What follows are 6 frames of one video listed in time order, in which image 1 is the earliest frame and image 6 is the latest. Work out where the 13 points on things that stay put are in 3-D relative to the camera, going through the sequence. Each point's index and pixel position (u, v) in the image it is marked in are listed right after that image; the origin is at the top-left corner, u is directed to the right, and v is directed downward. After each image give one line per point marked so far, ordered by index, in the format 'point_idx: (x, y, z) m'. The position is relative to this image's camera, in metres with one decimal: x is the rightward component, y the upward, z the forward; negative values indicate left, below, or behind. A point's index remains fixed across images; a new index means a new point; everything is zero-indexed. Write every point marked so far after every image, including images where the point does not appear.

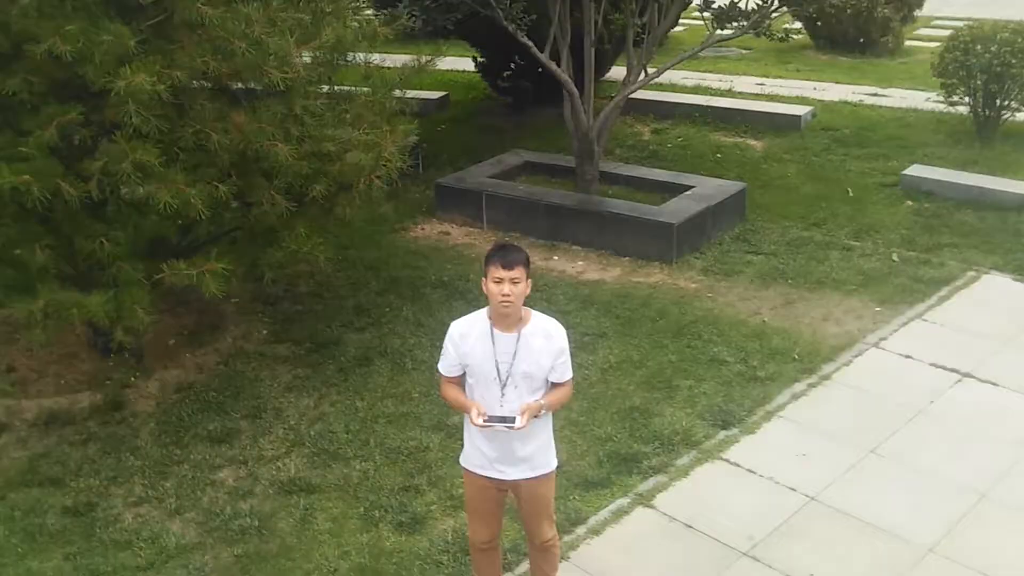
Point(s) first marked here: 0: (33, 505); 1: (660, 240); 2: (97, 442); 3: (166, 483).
0: (-2.1, -0.9, +3.3) m
1: (+1.0, +0.3, +5.2) m
2: (-2.0, -0.7, +3.6) m
3: (-1.6, -0.9, +3.4) m
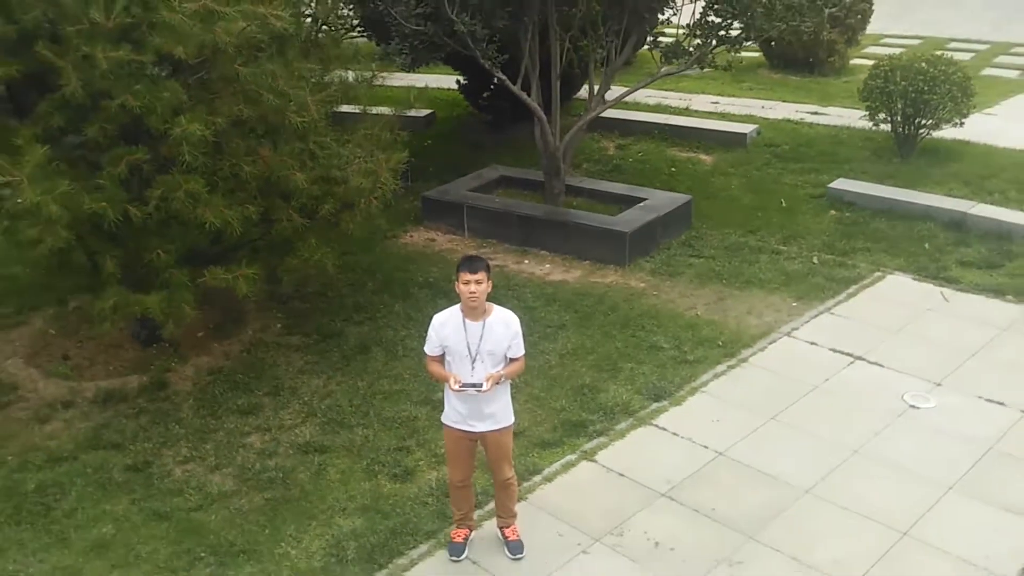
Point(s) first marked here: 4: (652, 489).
0: (-2.3, -0.9, +4.1) m
1: (+0.8, +0.3, +6.0) m
2: (-2.2, -0.7, +4.5) m
3: (-1.7, -0.9, +4.2) m
4: (+0.7, -1.0, +3.9) m
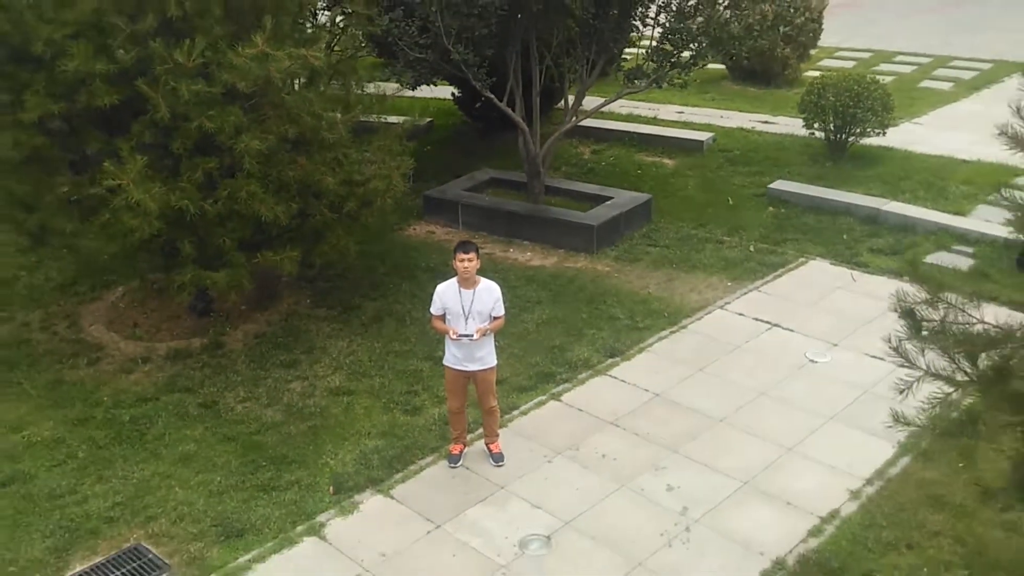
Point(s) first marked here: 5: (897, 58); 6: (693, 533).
0: (-2.4, -0.8, +5.3) m
1: (+0.7, +0.5, +7.2) m
2: (-2.3, -0.6, +5.7) m
3: (-1.8, -0.7, +5.4) m
4: (+0.6, -0.9, +5.1) m
5: (+6.5, +3.9, +12.6) m
6: (+1.0, -1.4, +4.2) m
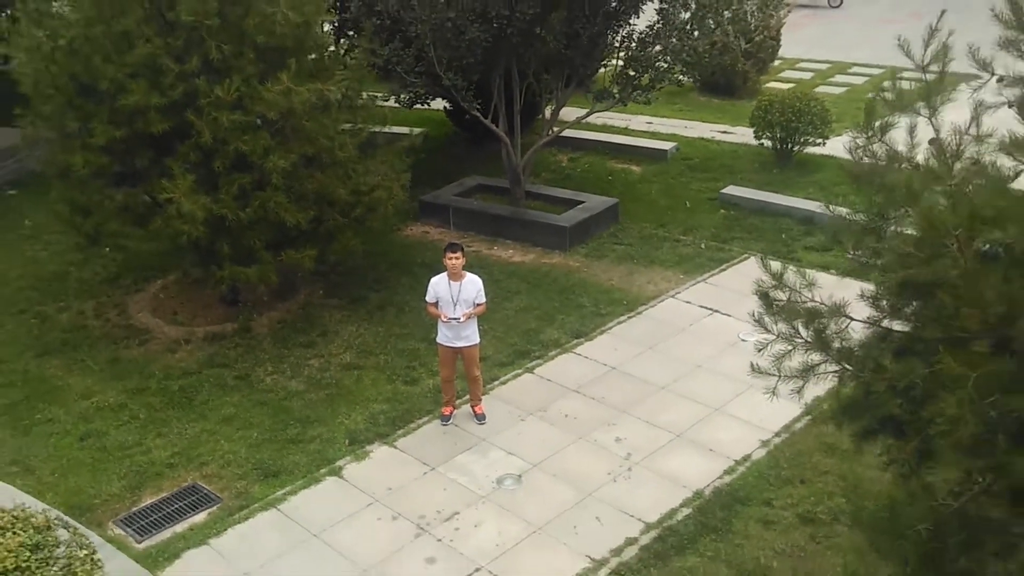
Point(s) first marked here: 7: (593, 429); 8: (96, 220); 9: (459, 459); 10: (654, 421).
0: (-2.5, -0.7, +6.4) m
1: (+0.5, +0.6, +8.4) m
2: (-2.4, -0.5, +6.8) m
3: (-2.0, -0.7, +6.5) m
4: (+0.5, -0.8, +6.2) m
5: (+6.2, +4.0, +13.8) m
6: (+0.9, -1.3, +5.4) m
7: (+0.6, -1.1, +5.8) m
8: (-3.6, +0.6, +6.6) m
9: (-0.4, -1.3, +5.5) m
10: (+1.1, -1.0, +5.9) m
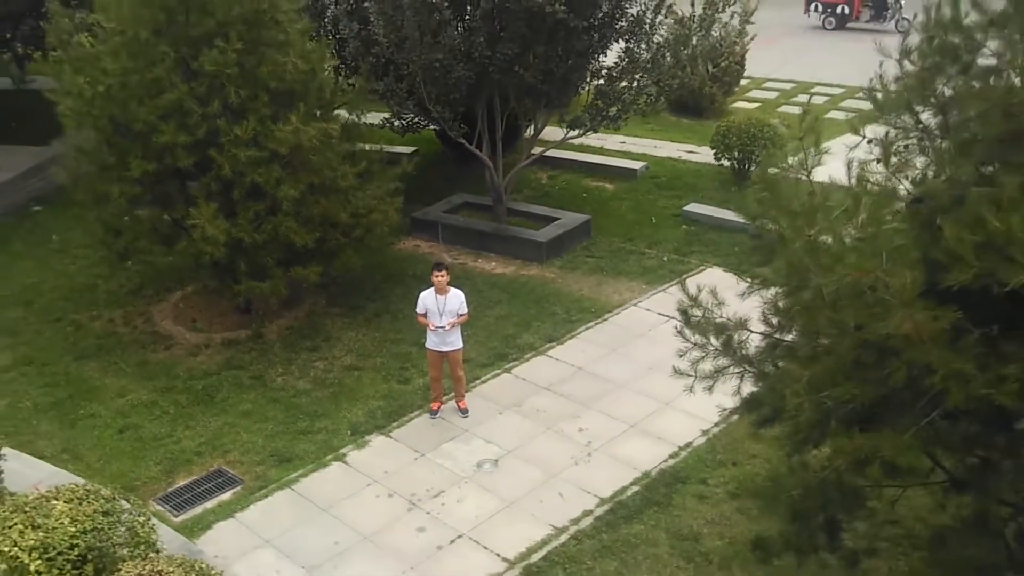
0: (-2.7, -0.9, +7.4) m
1: (+0.3, +0.5, +9.3) m
2: (-2.6, -0.6, +7.7) m
3: (-2.2, -0.8, +7.5) m
4: (+0.3, -0.9, +7.2) m
5: (+6.0, +3.9, +14.8) m
6: (+0.7, -1.4, +6.3) m
7: (+0.4, -1.2, +6.8) m
8: (-3.9, +0.5, +7.5) m
9: (-0.6, -1.4, +6.5) m
10: (+0.9, -1.1, +6.8) m
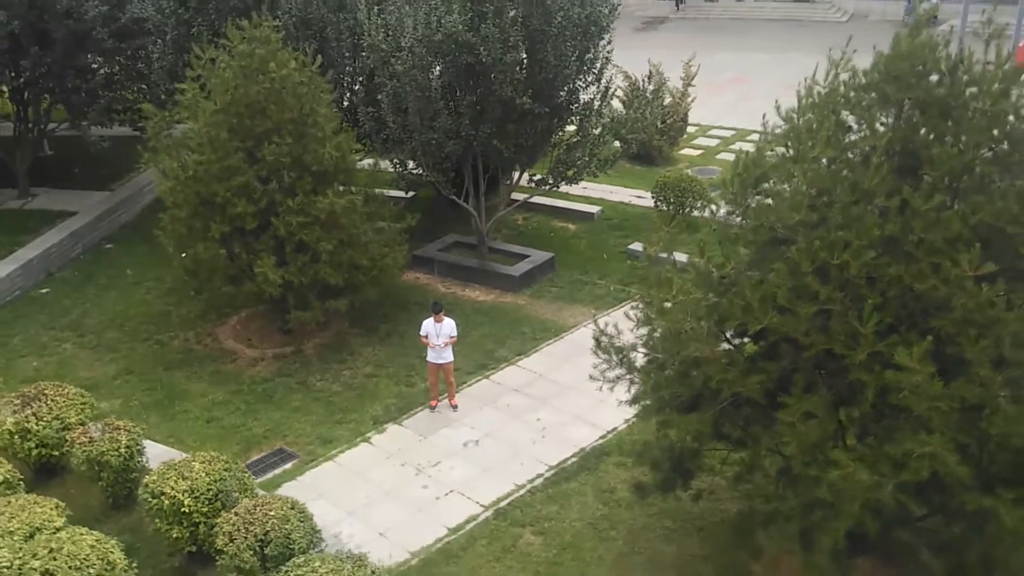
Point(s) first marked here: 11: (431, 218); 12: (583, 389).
0: (-3.0, -1.2, +10.0) m
1: (0.0, +0.1, +12.0) m
2: (-2.9, -1.0, +10.3) m
3: (-2.5, -1.2, +10.1) m
4: (0.0, -1.3, +9.9) m
5: (+5.6, +3.5, +17.5) m
6: (+0.4, -1.8, +9.0) m
7: (+0.1, -1.6, +9.4) m
8: (-4.2, +0.1, +10.1) m
9: (-0.9, -1.7, +9.1) m
10: (+0.6, -1.5, +9.5) m
11: (-1.6, +1.4, +14.2) m
12: (+0.9, -1.3, +9.8) m
